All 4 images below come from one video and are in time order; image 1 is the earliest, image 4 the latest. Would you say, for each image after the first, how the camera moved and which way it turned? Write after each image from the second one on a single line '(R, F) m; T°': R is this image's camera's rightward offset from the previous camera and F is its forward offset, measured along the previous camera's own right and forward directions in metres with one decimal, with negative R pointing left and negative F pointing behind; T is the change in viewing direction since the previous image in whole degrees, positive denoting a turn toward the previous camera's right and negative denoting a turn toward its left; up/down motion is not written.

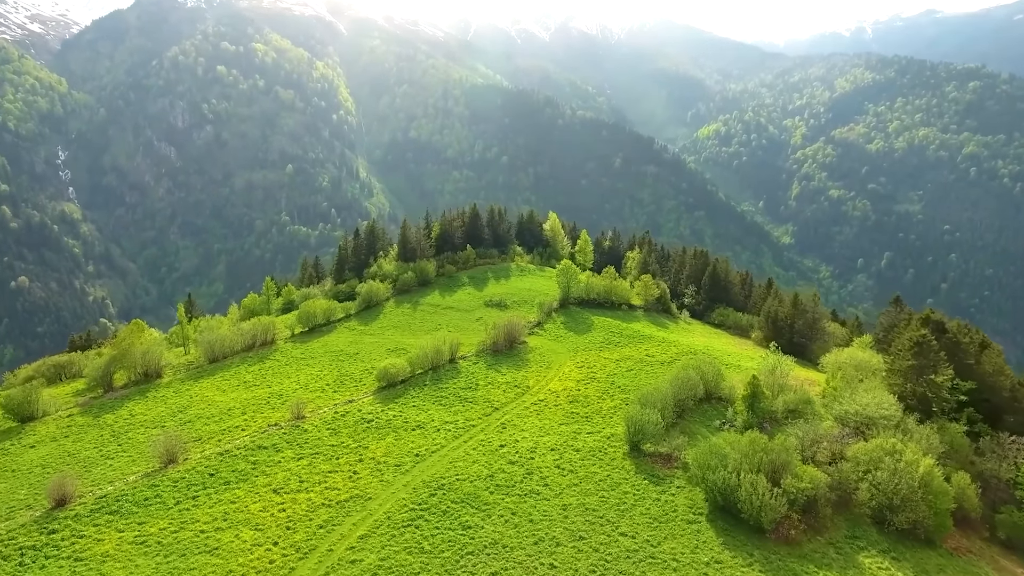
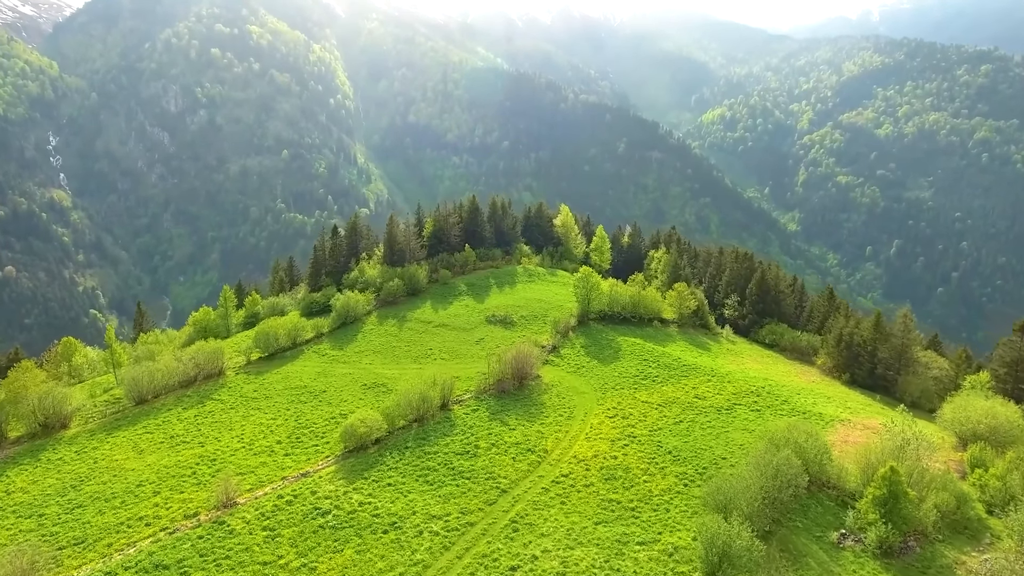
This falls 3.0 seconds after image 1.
(-1.1, +19.0) m; 0°
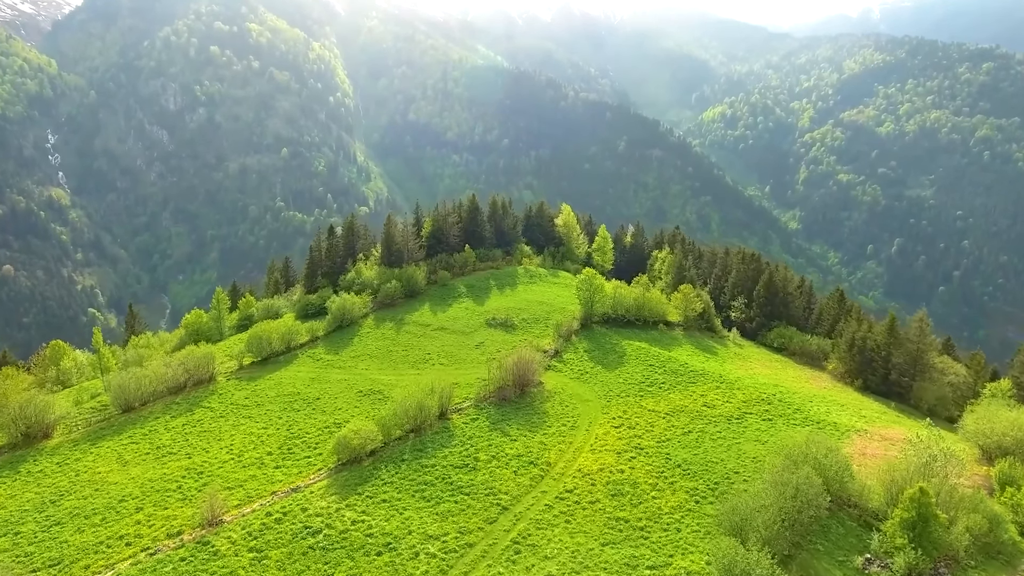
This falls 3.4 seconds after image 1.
(-0.1, +2.6) m; 0°
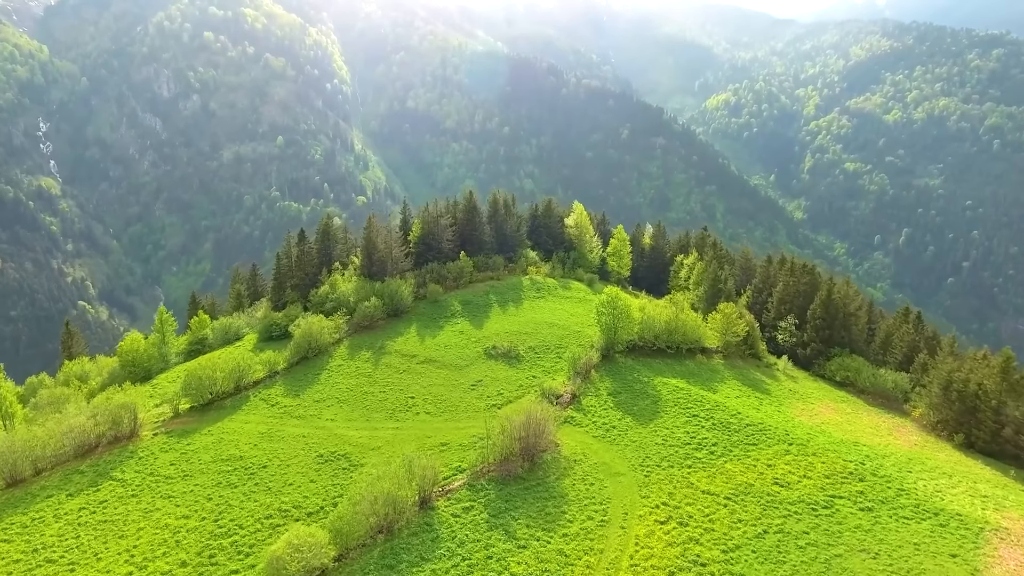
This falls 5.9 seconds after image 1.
(-0.5, +15.8) m; 0°
